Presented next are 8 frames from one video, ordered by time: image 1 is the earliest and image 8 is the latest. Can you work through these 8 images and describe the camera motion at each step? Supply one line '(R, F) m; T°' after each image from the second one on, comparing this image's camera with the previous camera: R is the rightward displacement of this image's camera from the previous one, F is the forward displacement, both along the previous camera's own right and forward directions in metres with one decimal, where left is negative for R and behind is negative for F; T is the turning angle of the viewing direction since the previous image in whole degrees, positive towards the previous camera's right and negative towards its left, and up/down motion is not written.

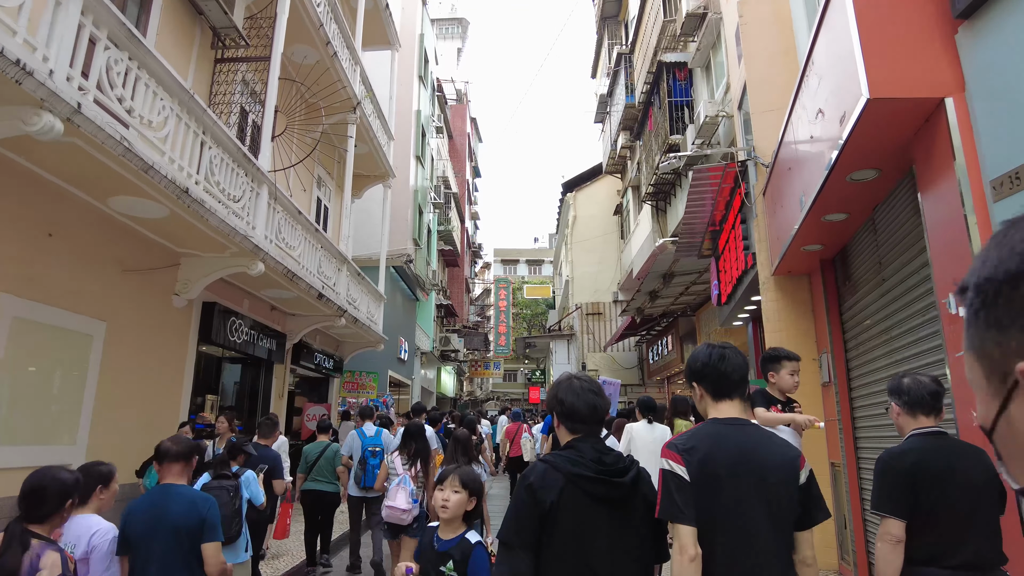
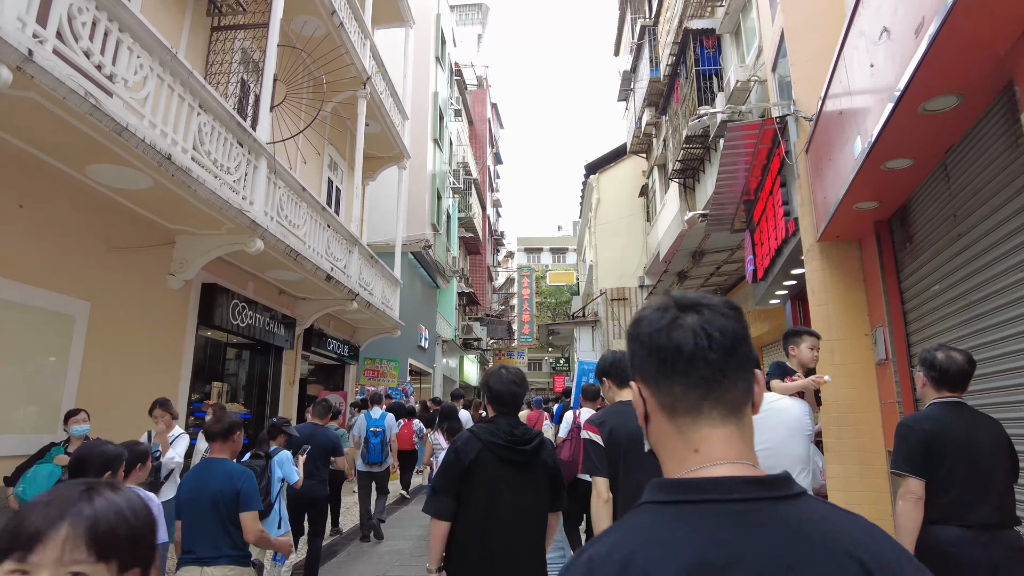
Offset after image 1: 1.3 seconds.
(+0.1, +0.6) m; -2°
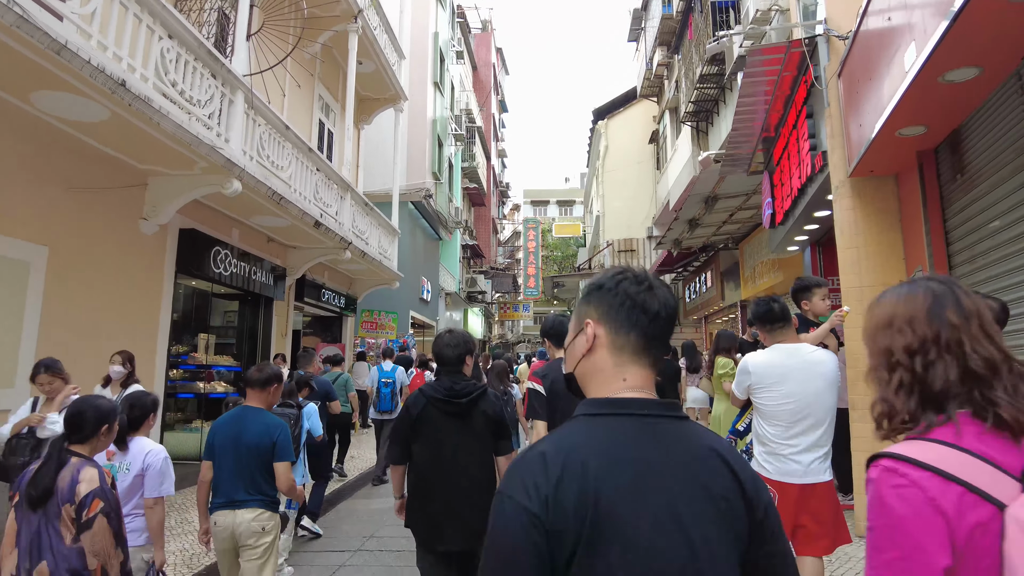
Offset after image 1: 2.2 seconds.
(+0.1, +0.5) m; -1°
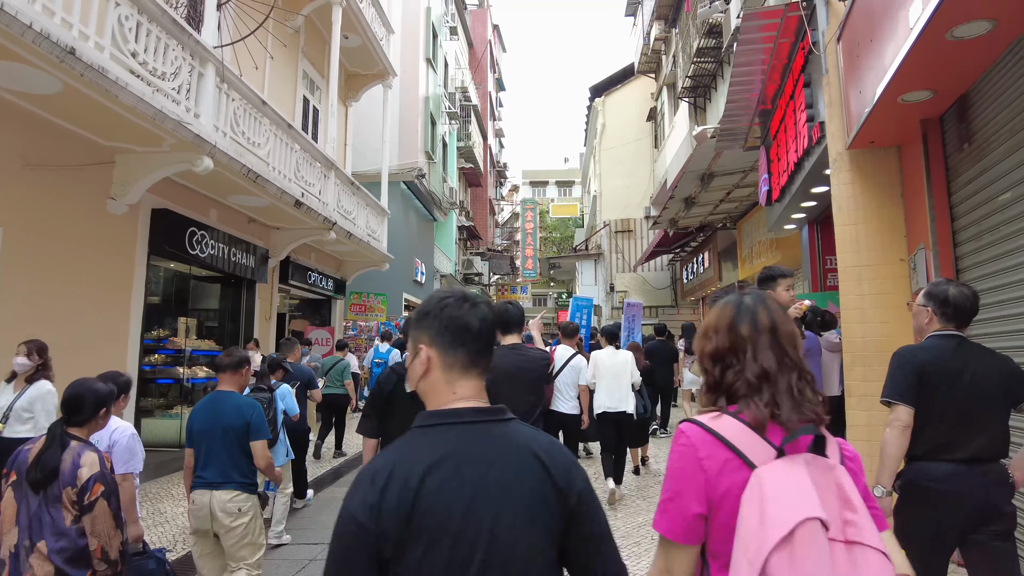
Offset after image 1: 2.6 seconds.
(+0.2, +0.3) m; 0°
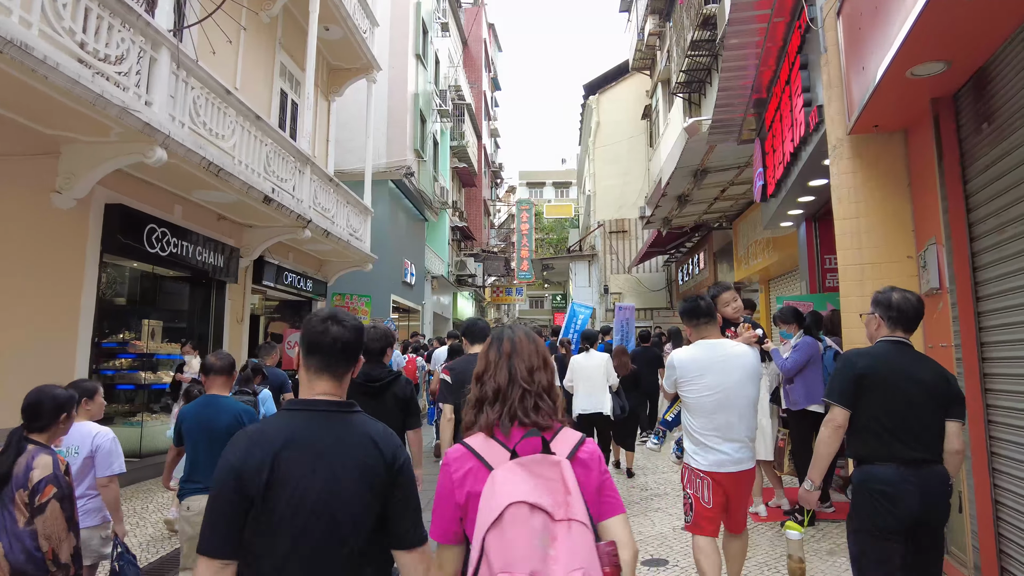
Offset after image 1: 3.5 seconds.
(+0.2, +0.4) m; 0°
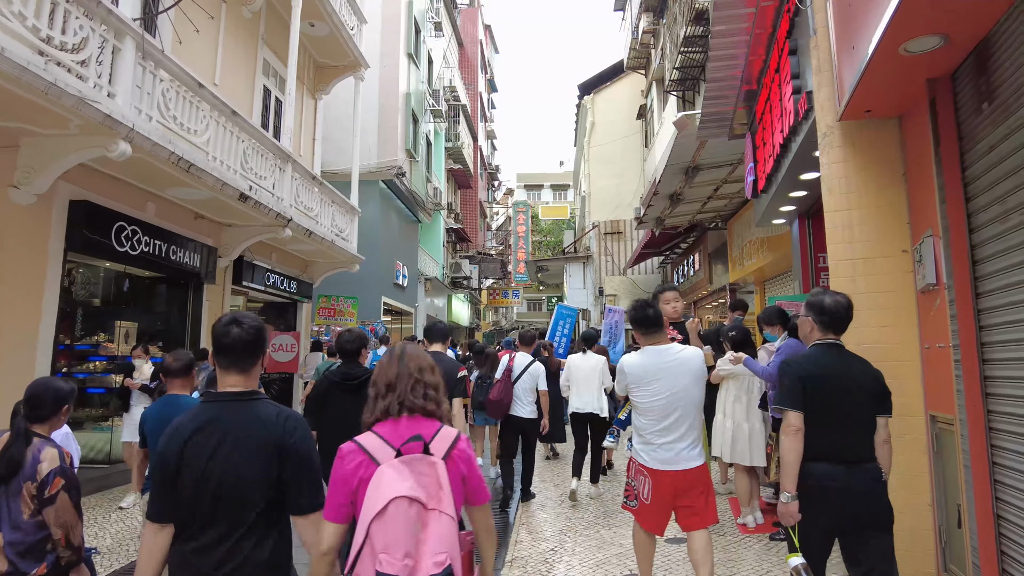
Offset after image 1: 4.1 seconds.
(+0.2, +0.2) m; 0°
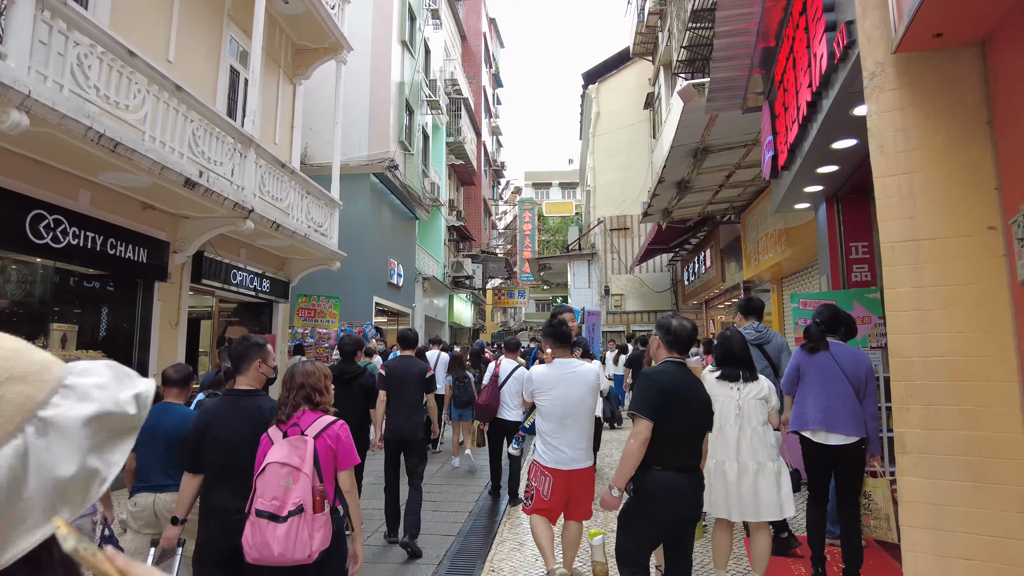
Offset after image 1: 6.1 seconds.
(+0.3, +0.9) m; -1°
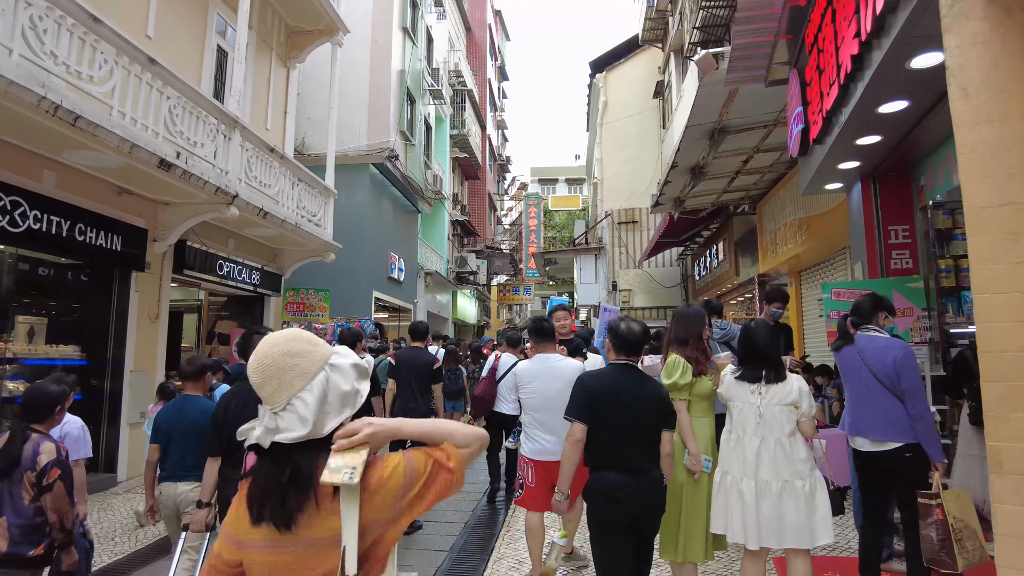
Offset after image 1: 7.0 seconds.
(+0.1, +0.5) m; -1°
